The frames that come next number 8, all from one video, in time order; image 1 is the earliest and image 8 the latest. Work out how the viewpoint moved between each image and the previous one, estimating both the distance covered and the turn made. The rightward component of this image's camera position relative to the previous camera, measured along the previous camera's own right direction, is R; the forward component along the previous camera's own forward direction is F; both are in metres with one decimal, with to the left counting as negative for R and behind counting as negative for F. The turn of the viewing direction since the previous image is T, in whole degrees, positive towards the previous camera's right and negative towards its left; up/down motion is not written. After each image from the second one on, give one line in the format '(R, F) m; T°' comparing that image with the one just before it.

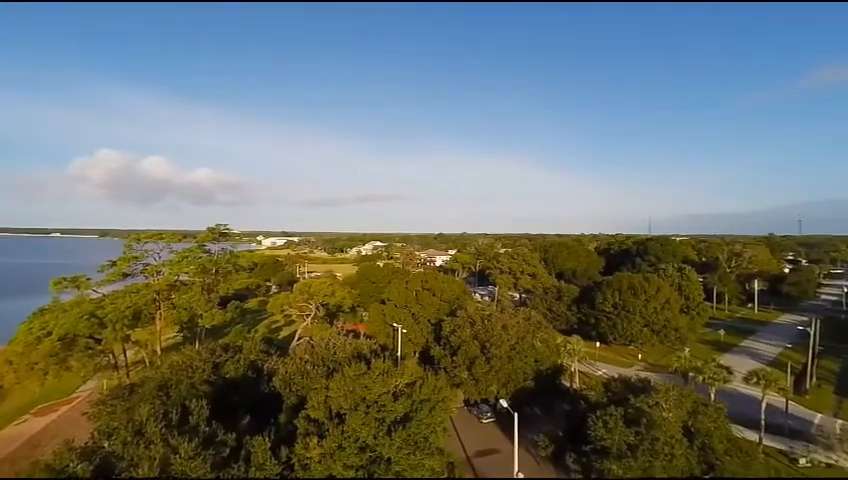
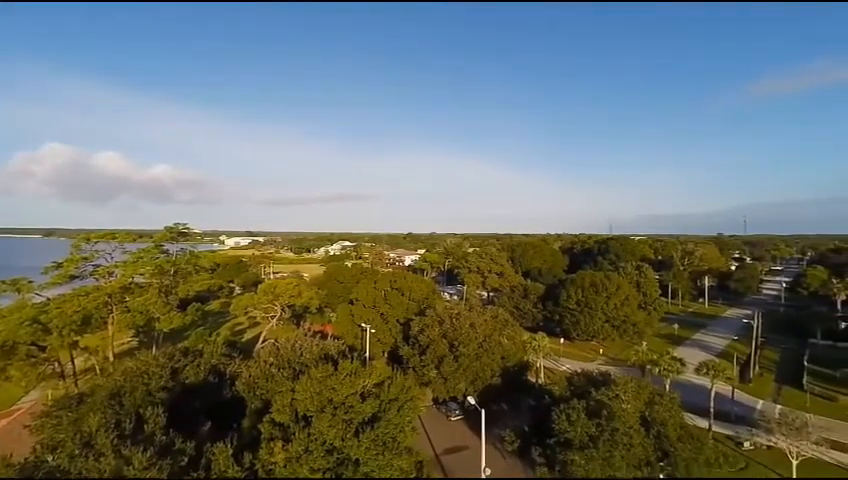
(-0.1, -0.7) m; +4°
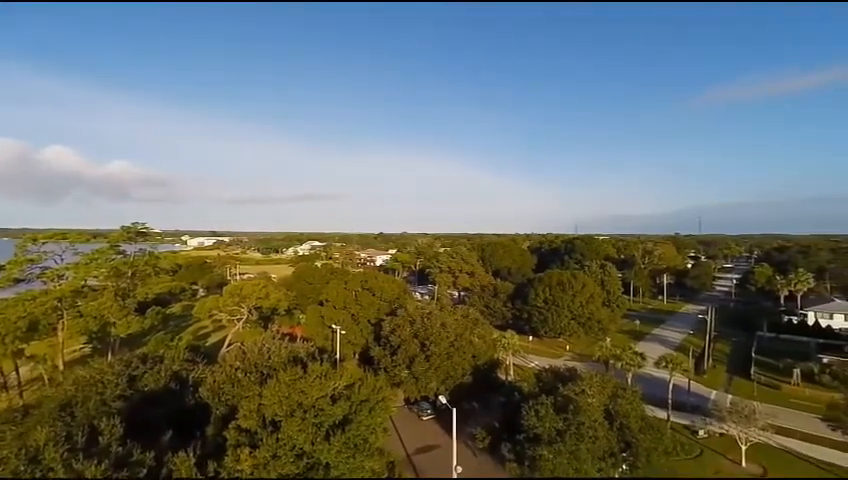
(0.0, -0.6) m; +3°
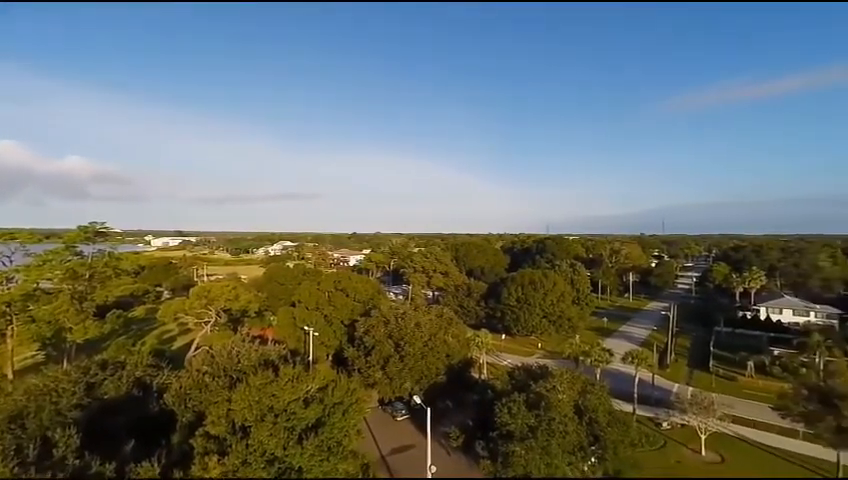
(0.0, -0.5) m; +3°
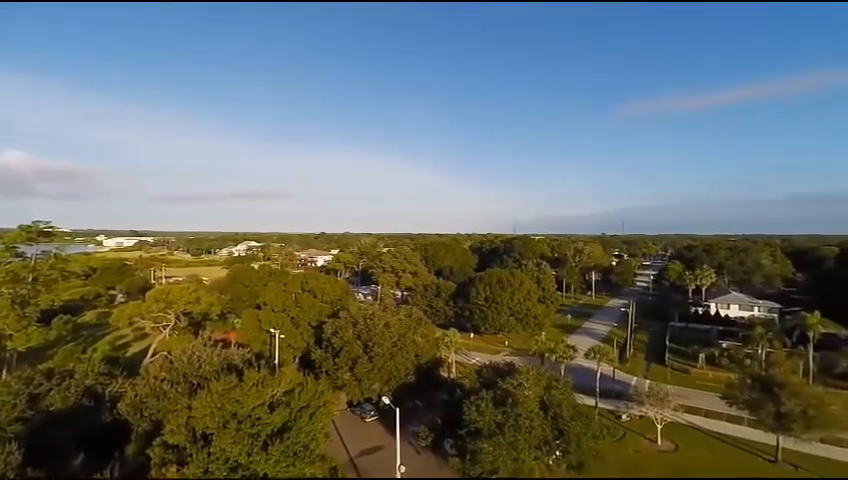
(0.0, -0.5) m; +3°
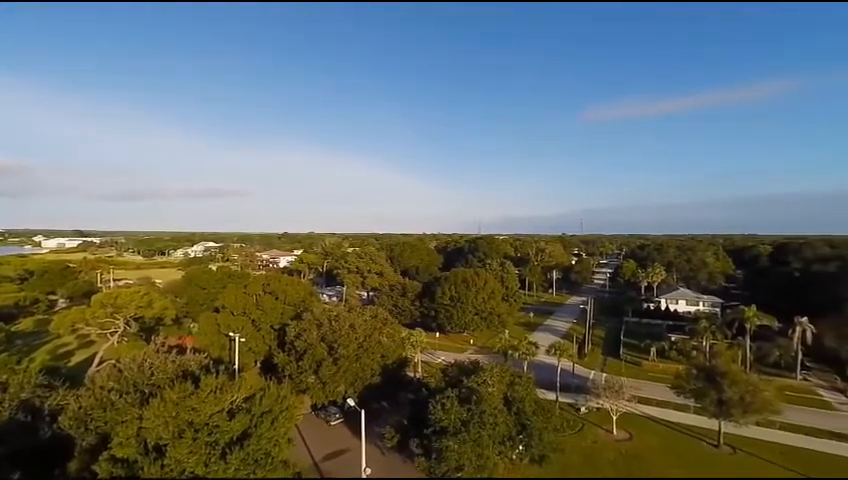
(0.0, -0.6) m; +4°
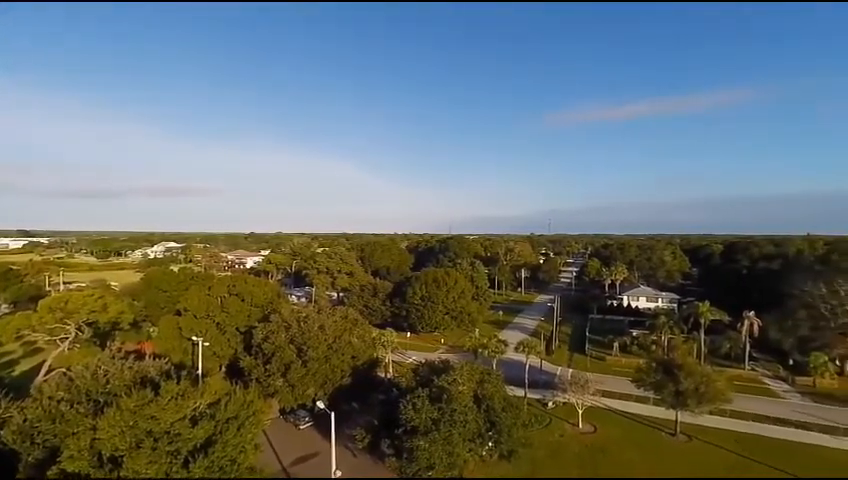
(0.0, -0.4) m; +3°
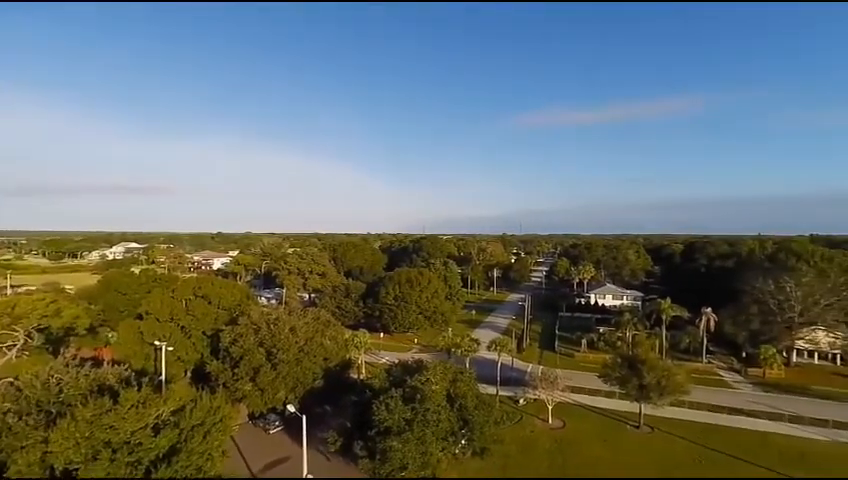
(0.0, -0.4) m; +3°
